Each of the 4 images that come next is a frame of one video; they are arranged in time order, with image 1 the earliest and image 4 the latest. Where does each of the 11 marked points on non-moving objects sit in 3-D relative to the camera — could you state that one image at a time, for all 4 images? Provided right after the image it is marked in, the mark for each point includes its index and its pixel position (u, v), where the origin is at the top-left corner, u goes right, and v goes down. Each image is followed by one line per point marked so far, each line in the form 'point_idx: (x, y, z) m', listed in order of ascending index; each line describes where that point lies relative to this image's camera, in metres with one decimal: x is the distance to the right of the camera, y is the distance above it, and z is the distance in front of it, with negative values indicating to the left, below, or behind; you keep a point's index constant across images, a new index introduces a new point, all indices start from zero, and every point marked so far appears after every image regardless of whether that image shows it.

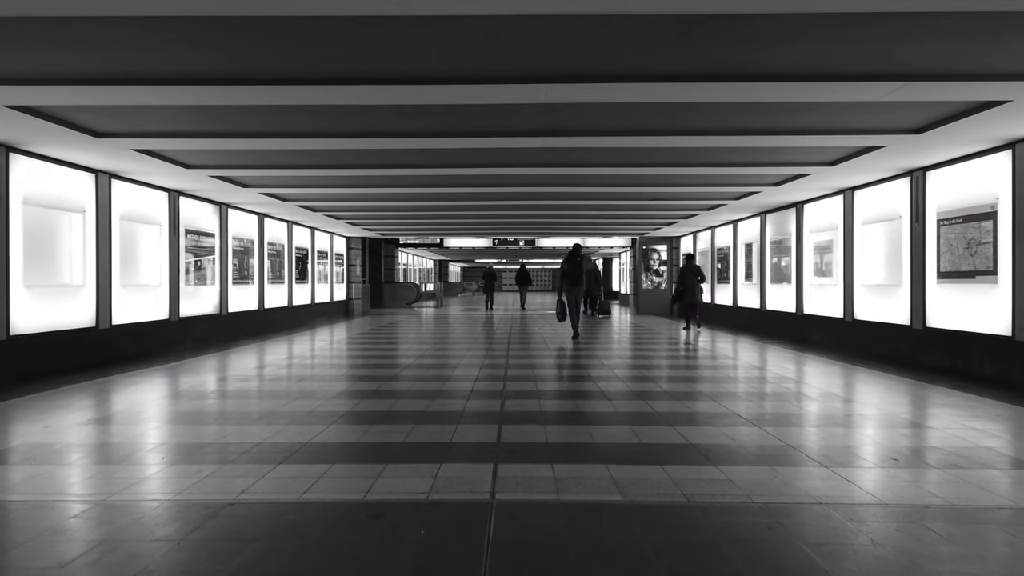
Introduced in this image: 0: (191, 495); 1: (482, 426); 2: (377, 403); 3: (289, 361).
0: (-2.0, -1.3, +3.8) m
1: (-0.3, -1.2, +5.5) m
2: (-1.5, -1.2, +6.7) m
3: (-4.1, -1.4, +12.0) m
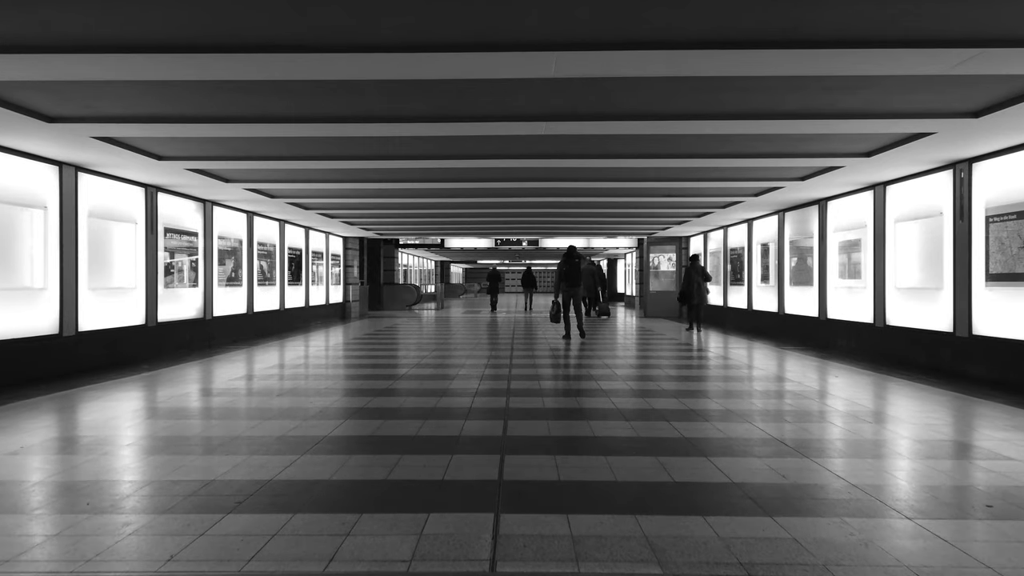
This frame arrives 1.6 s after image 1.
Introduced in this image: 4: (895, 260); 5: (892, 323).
0: (-1.9, -1.3, +3.0) m
1: (-0.2, -1.2, +4.7) m
2: (-1.4, -1.3, +5.8) m
3: (-4.0, -1.4, +11.1) m
4: (+6.3, +0.5, +10.3) m
5: (+6.3, -0.6, +10.4) m
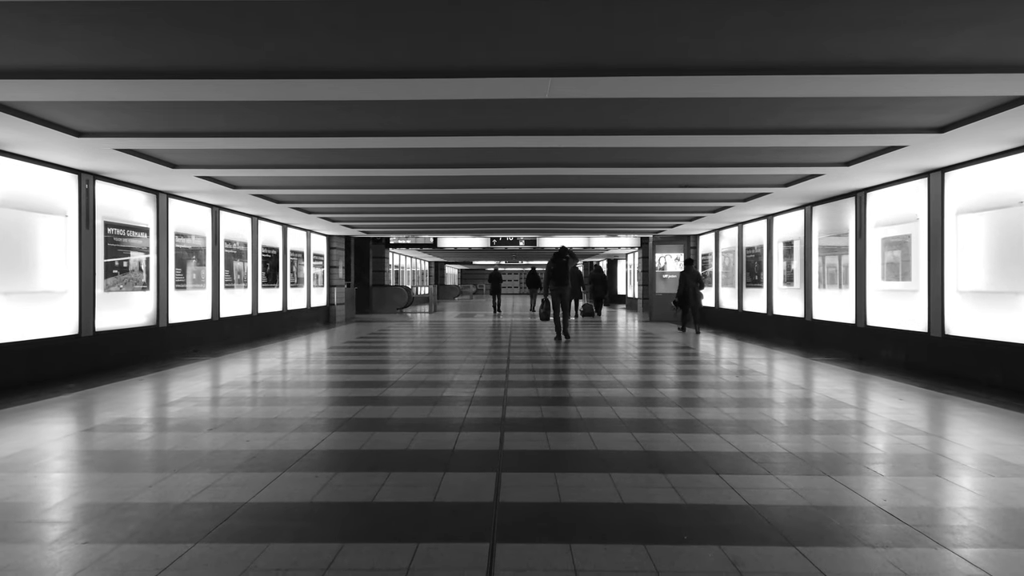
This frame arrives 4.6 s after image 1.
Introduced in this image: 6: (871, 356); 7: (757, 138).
0: (-1.9, -1.3, +1.5) m
1: (-0.3, -1.3, +3.1) m
2: (-1.4, -1.3, +4.3) m
3: (-4.1, -1.5, +9.6) m
4: (+6.2, +0.4, +8.8) m
5: (+6.2, -0.6, +8.9) m
6: (+6.2, -1.2, +10.9) m
7: (+2.8, +1.7, +7.2) m
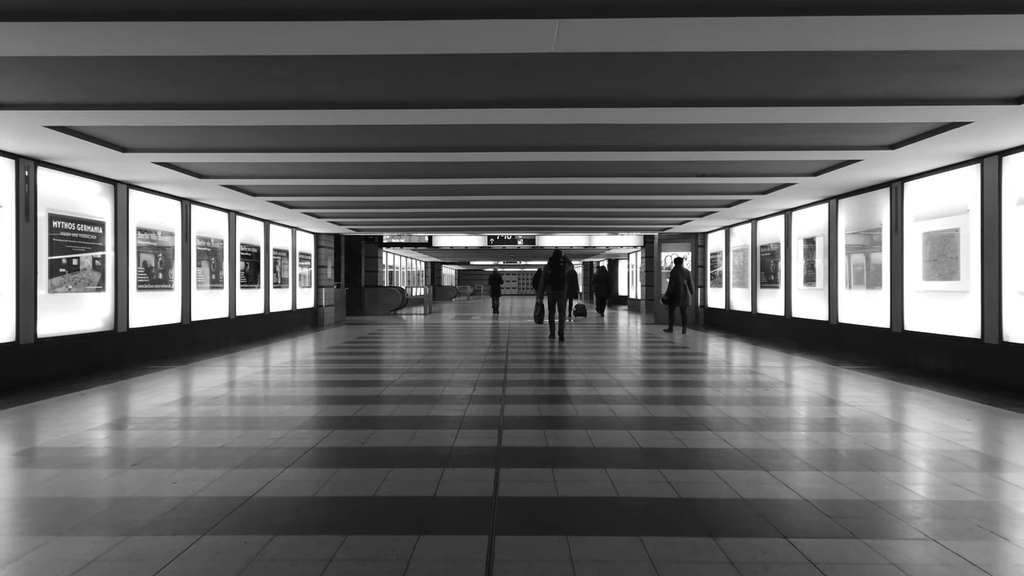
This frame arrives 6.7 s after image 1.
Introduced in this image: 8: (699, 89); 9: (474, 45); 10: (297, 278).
0: (-2.0, -1.3, +0.3) m
1: (-0.3, -1.3, +2.0) m
2: (-1.5, -1.3, +3.2) m
3: (-4.1, -1.5, +8.5) m
4: (+6.2, +0.4, +7.8) m
5: (+6.2, -0.6, +7.8) m
6: (+6.1, -1.2, +9.8) m
7: (+2.8, +1.7, +6.1) m
8: (+1.7, +1.8, +5.6) m
9: (-0.3, +1.8, +4.6) m
10: (-6.4, +0.3, +18.7) m
